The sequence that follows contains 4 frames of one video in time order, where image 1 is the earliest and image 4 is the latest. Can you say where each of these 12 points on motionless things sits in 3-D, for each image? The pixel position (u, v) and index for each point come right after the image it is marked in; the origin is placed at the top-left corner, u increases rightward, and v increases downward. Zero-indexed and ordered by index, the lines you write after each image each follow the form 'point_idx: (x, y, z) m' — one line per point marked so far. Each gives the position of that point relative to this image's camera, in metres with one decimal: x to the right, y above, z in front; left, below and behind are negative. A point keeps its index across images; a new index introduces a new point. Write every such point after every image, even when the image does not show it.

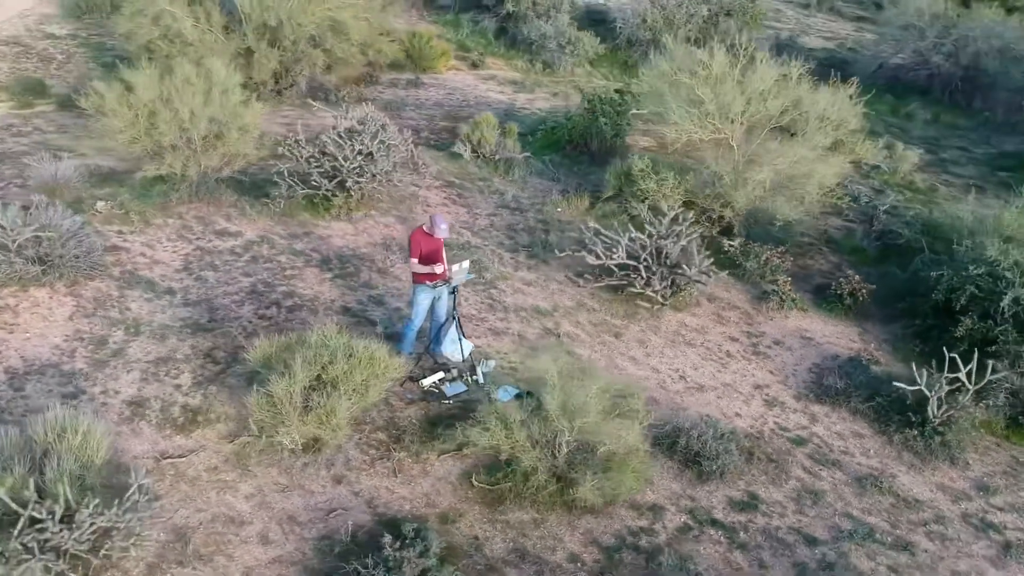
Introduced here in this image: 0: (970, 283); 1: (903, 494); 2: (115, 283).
0: (+3.2, 0.0, +6.8) m
1: (+2.2, -1.2, +5.6) m
2: (-2.8, 0.0, +7.1) m
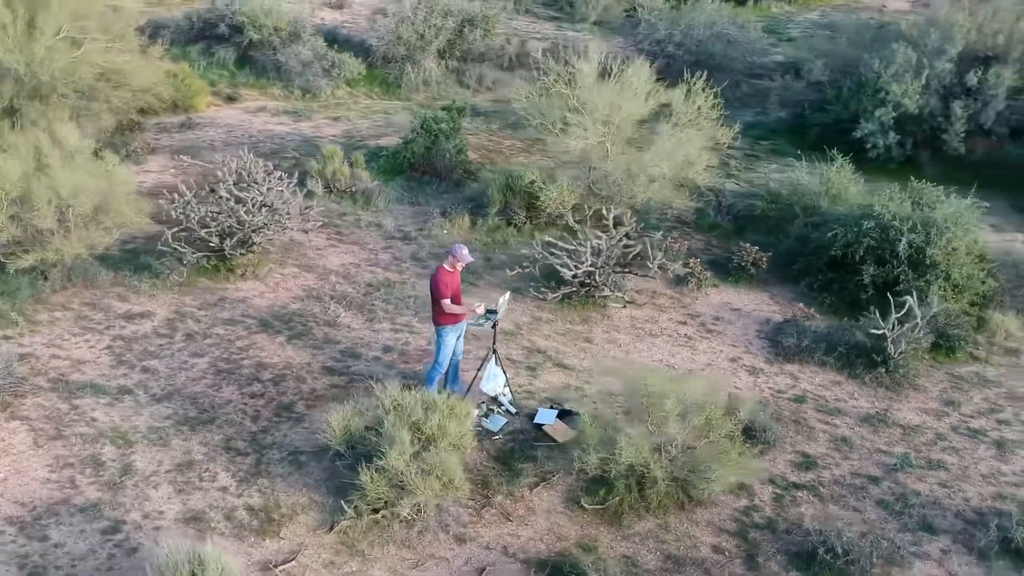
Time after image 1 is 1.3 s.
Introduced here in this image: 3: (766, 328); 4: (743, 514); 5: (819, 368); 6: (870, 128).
0: (+2.8, +0.4, +7.9) m
1: (+2.6, -0.9, +6.5) m
2: (-2.8, -0.7, +6.0) m
3: (+2.0, -0.3, +7.7) m
4: (+1.3, -1.3, +5.5) m
5: (+2.2, -0.6, +7.1) m
6: (+4.1, +1.8, +11.4) m
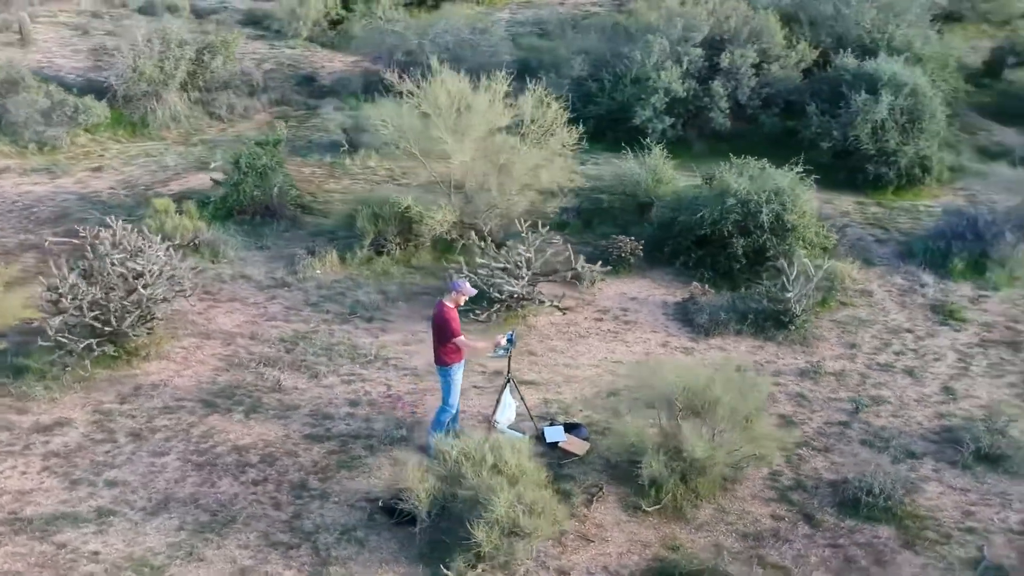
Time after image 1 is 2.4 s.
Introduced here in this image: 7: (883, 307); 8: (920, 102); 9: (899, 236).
0: (+1.9, +0.7, +8.7) m
1: (+2.4, -0.6, +7.3) m
2: (-2.5, -1.3, +5.1) m
3: (+1.3, -0.2, +8.2) m
4: (+1.6, -1.2, +6.0) m
5: (+1.8, -0.4, +7.8) m
6: (+1.7, +2.2, +12.4) m
7: (+3.2, -0.2, +8.5) m
8: (+4.9, +2.2, +11.8) m
9: (+3.9, +0.5, +10.0) m
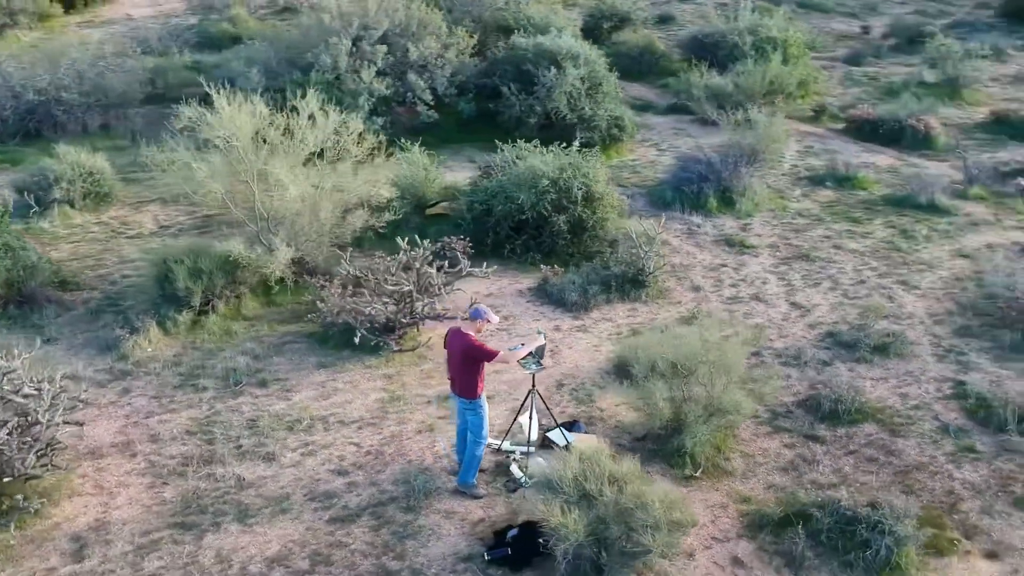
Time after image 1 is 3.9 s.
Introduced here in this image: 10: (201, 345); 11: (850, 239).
0: (+0.3, +0.9, +9.0) m
1: (+1.6, -0.2, +8.1) m
2: (-1.5, -1.8, +3.9) m
3: (+0.2, -0.1, +8.3) m
4: (+1.6, -0.9, +6.5) m
5: (+0.8, -0.1, +8.2) m
6: (-1.9, +2.1, +12.1) m
7: (+1.7, +0.4, +9.4) m
8: (+1.1, +2.9, +13.0) m
9: (+1.5, +1.1, +11.1) m
10: (-2.3, -0.4, +7.4) m
11: (+3.3, +0.5, +9.6) m
